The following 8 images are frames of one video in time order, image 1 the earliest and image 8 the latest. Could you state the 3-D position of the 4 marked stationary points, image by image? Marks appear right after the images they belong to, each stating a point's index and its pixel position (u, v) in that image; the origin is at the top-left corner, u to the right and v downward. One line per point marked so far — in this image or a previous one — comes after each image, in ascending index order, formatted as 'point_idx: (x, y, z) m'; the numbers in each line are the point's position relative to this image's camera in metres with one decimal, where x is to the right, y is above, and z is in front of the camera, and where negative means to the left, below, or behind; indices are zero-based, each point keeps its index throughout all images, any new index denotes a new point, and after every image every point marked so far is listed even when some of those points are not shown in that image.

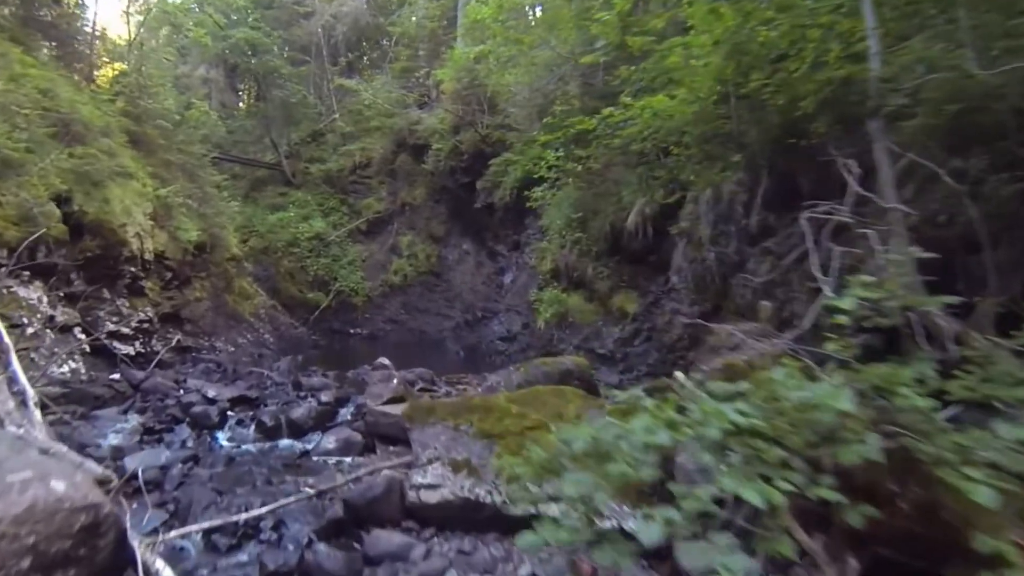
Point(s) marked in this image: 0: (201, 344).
0: (-4.0, -0.7, +9.1) m
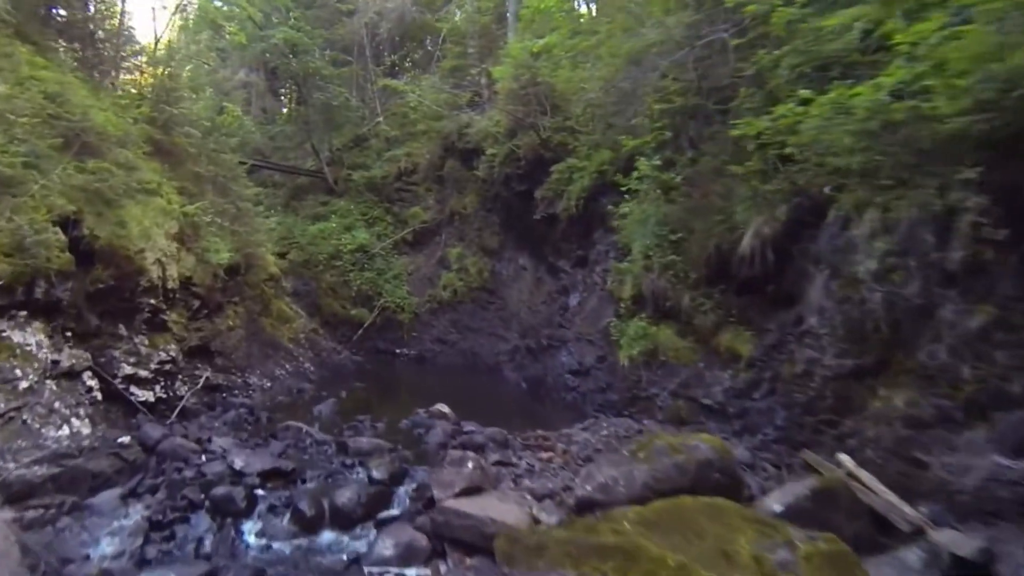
0: (-3.2, -1.1, +8.0) m
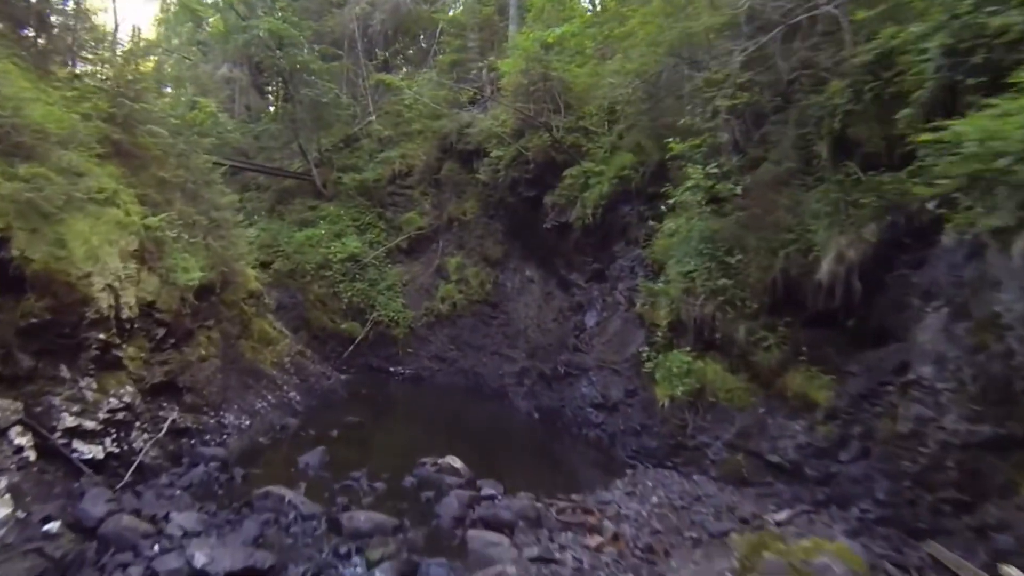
0: (-3.0, -1.3, +6.8) m
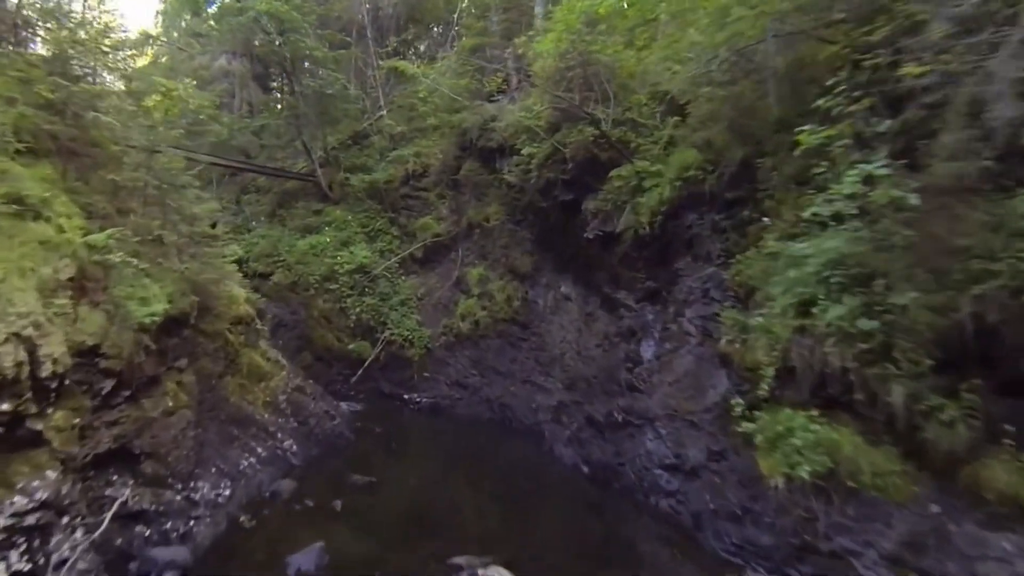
0: (-2.6, -1.6, +5.2) m
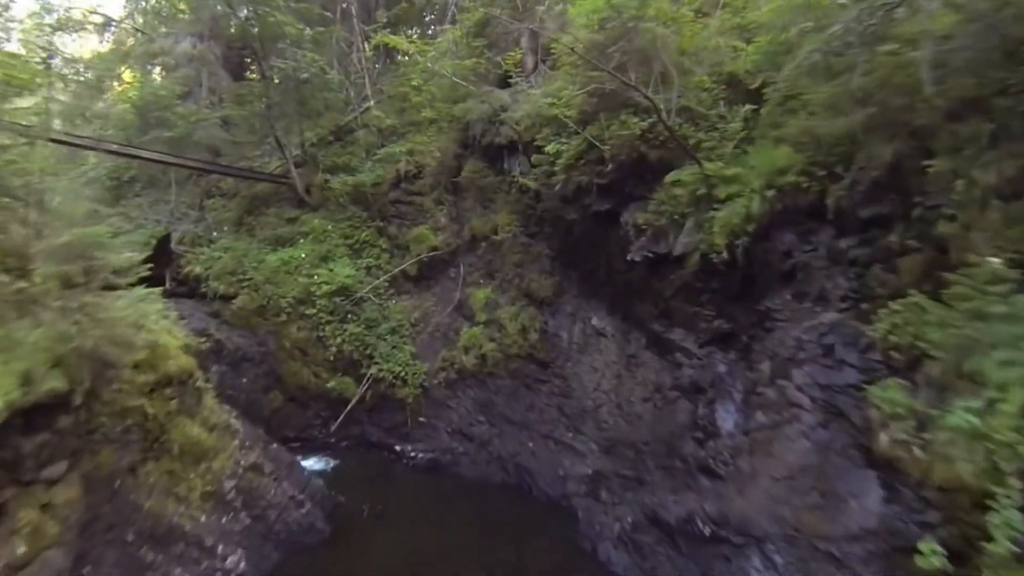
0: (-2.3, -2.0, +3.1) m
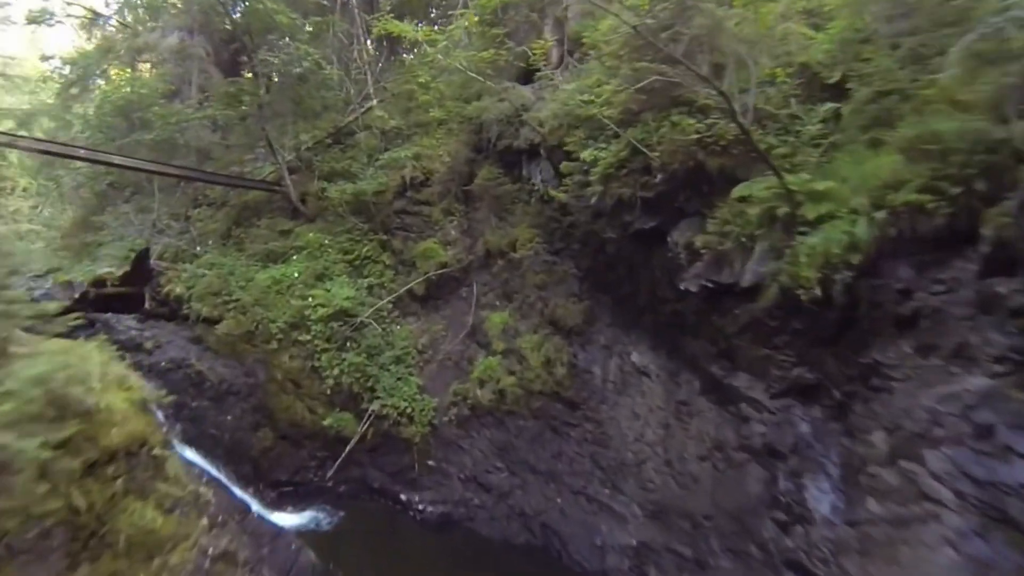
0: (-2.0, -2.3, +1.8) m
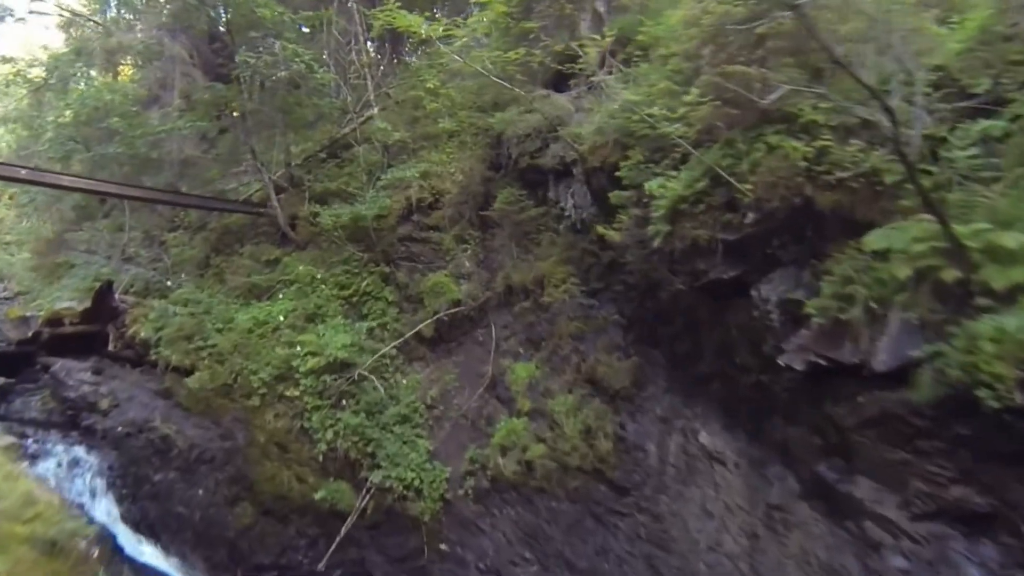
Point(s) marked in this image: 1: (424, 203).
0: (-1.7, -2.8, +0.3) m
1: (-1.1, +1.1, +9.0) m
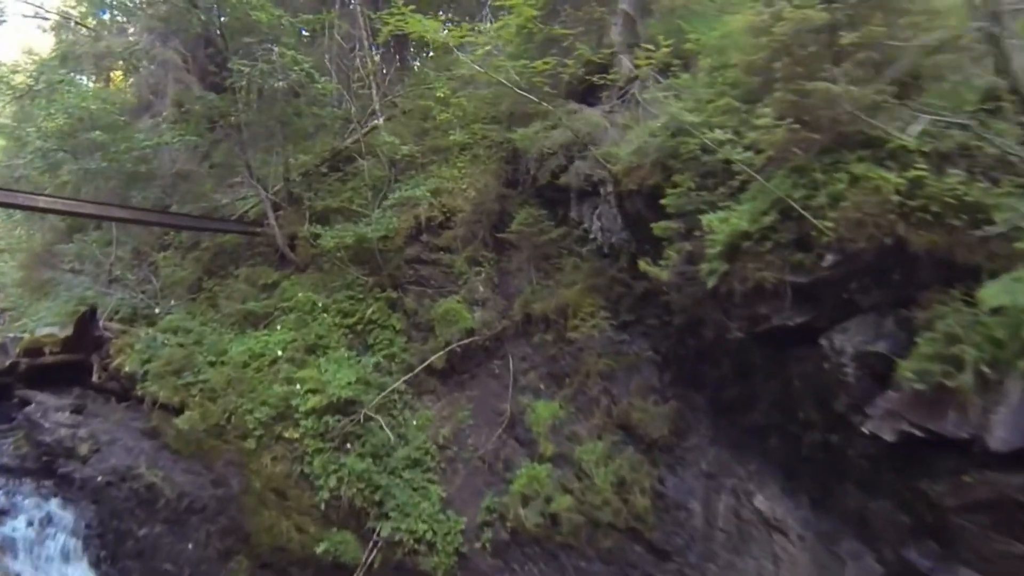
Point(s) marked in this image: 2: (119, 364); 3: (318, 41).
0: (-1.5, -3.1, -0.4) m
1: (-0.9, +0.8, +8.3) m
2: (-4.4, -0.9, +7.8) m
3: (-2.5, +3.1, +9.1) m
